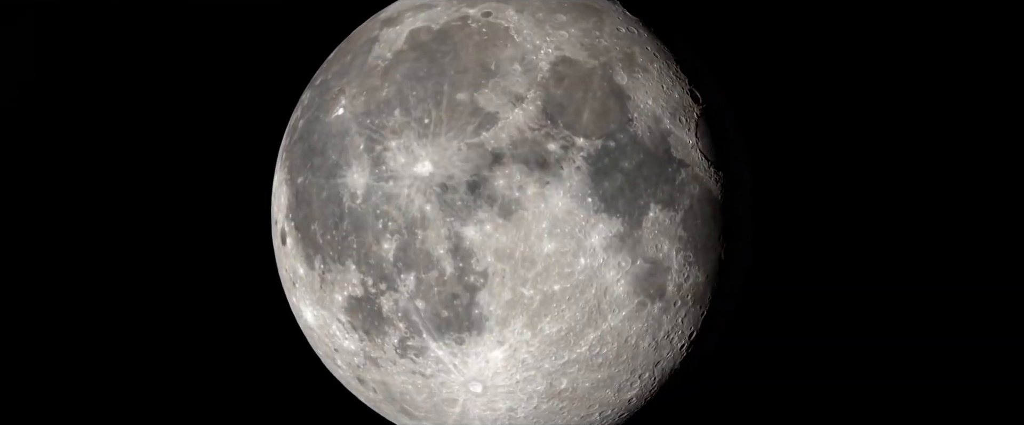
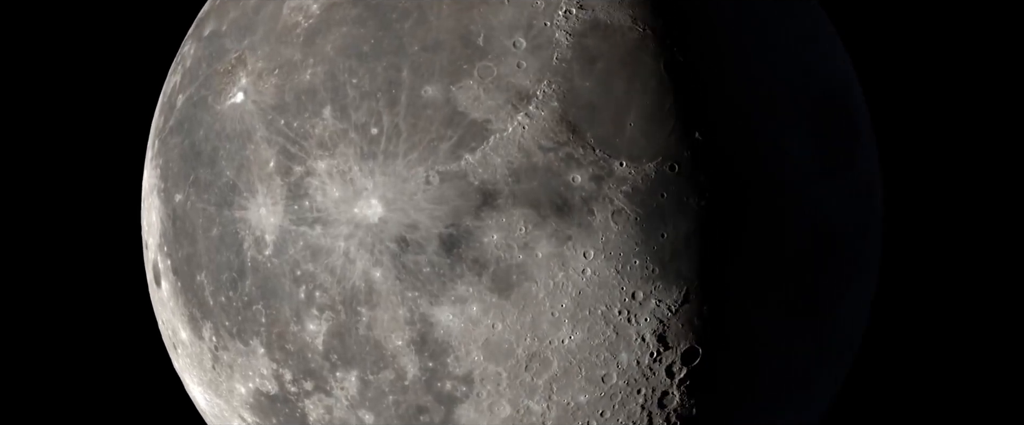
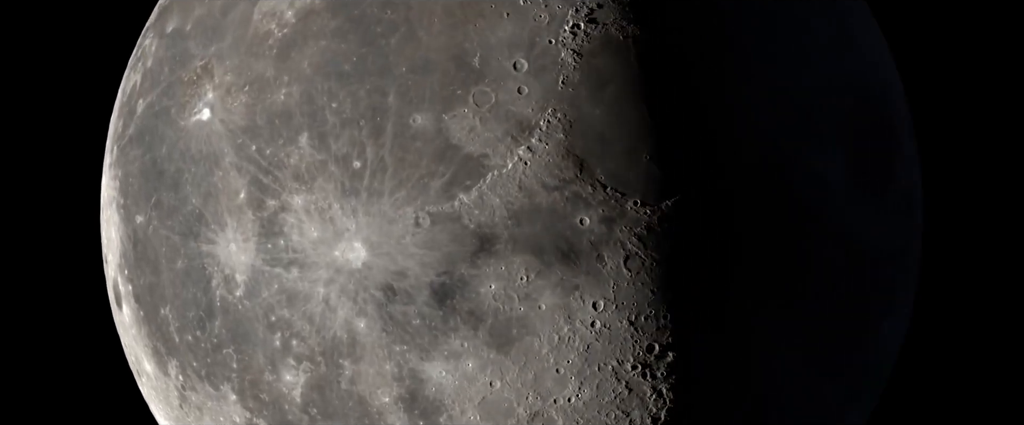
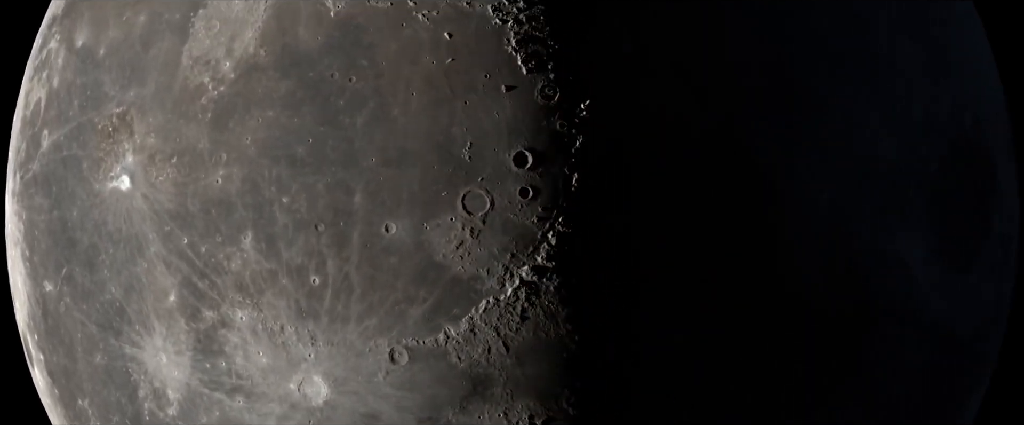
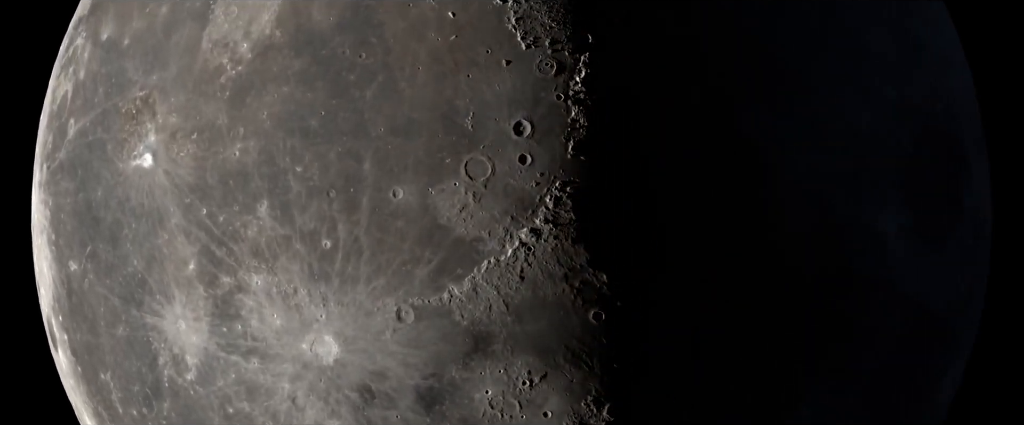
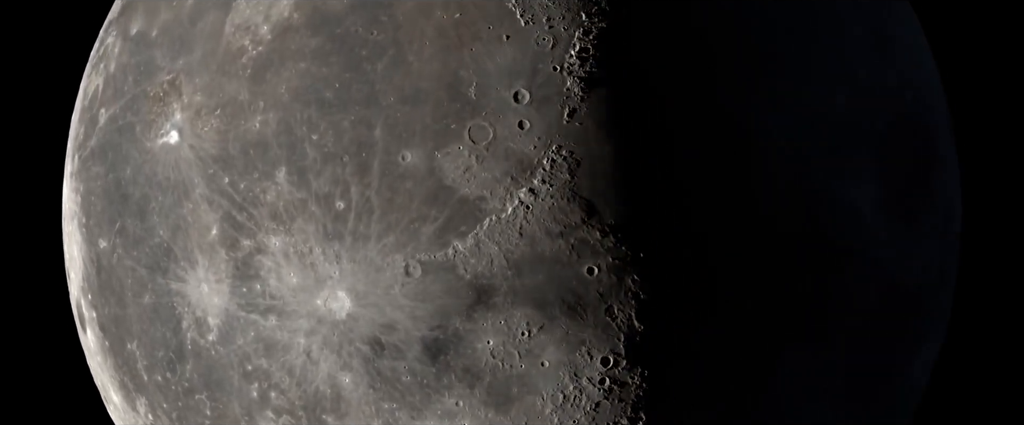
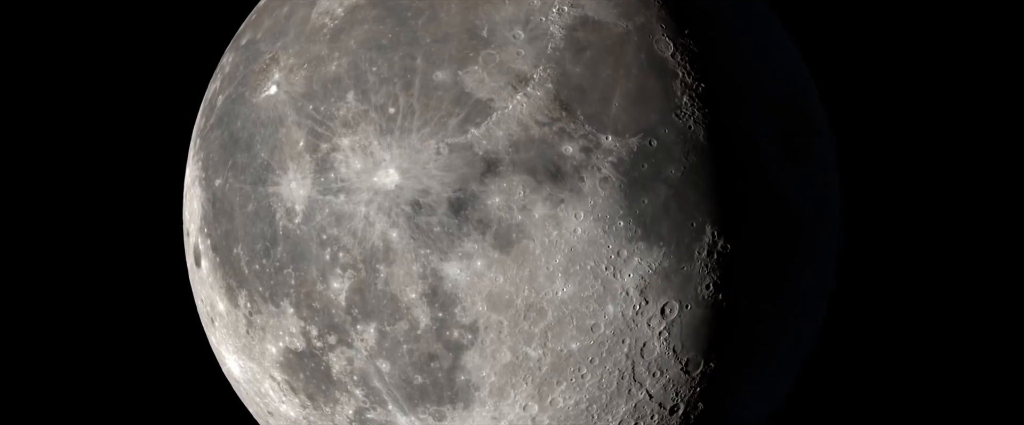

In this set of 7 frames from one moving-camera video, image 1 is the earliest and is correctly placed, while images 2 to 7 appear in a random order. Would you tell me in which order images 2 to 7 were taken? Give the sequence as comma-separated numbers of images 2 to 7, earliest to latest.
7, 2, 3, 6, 5, 4
